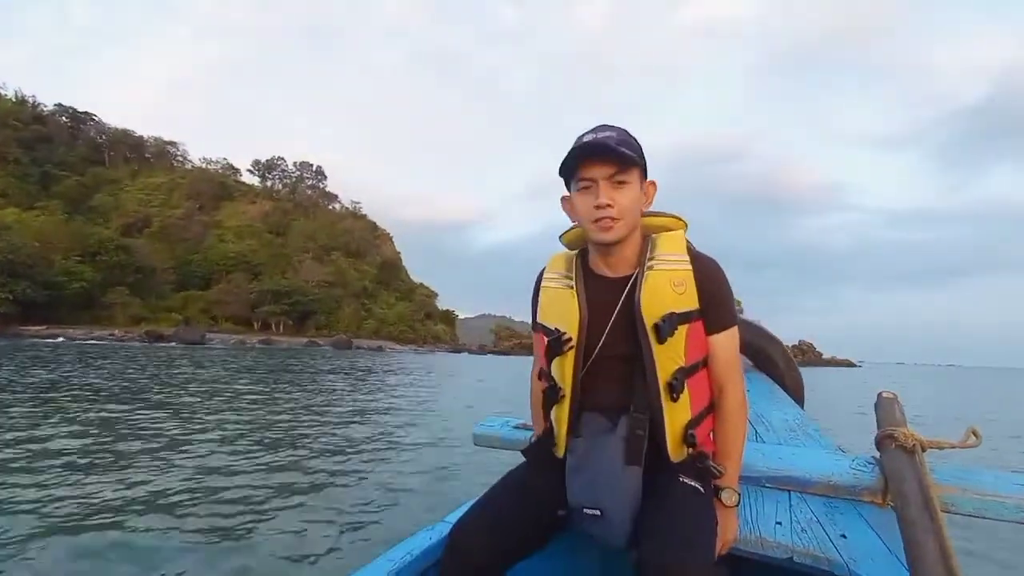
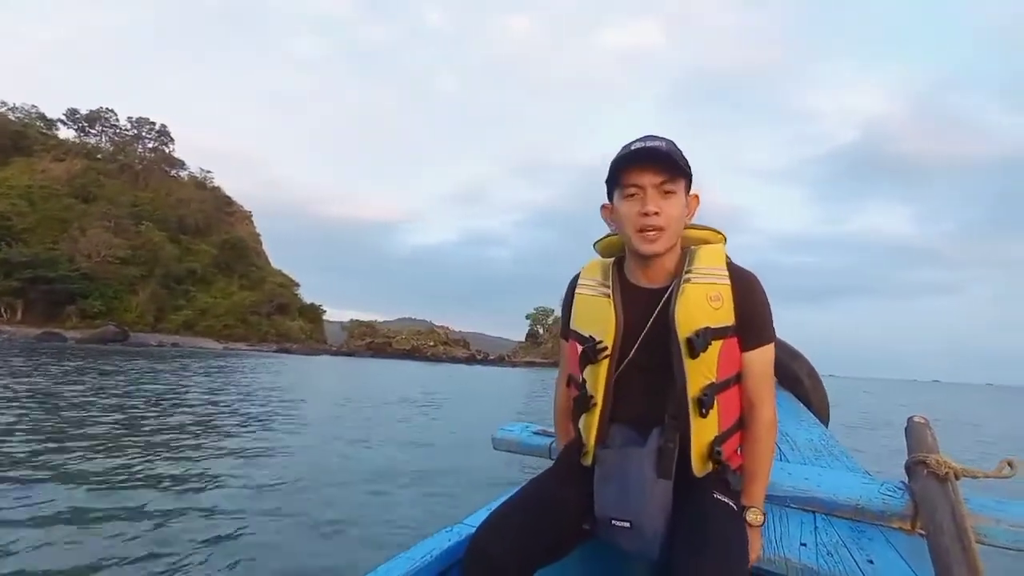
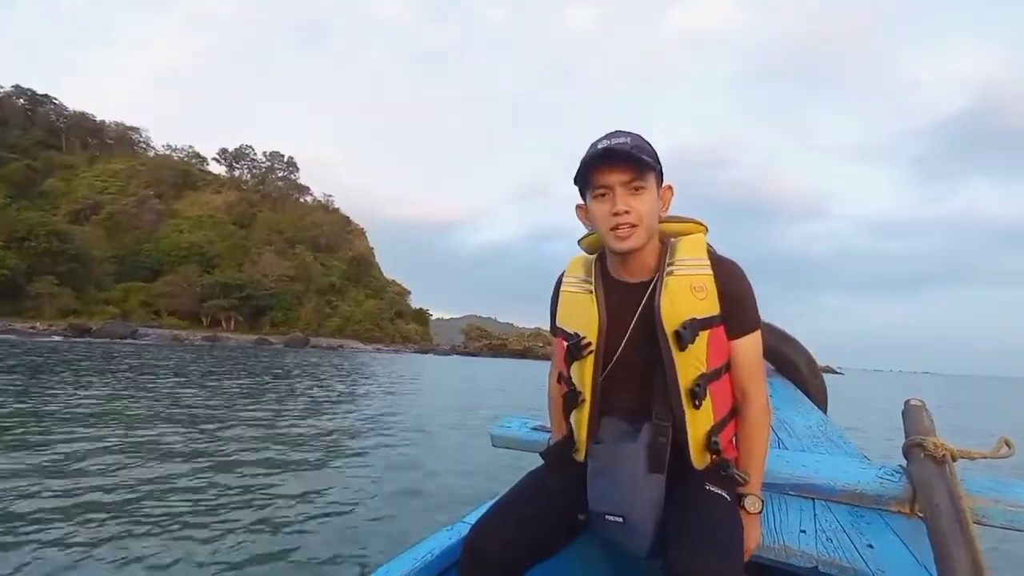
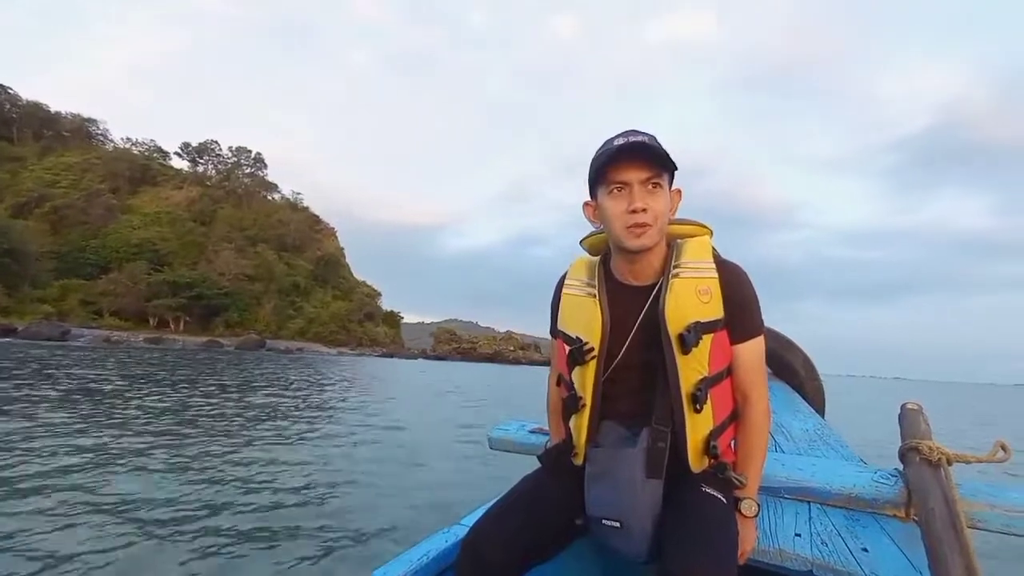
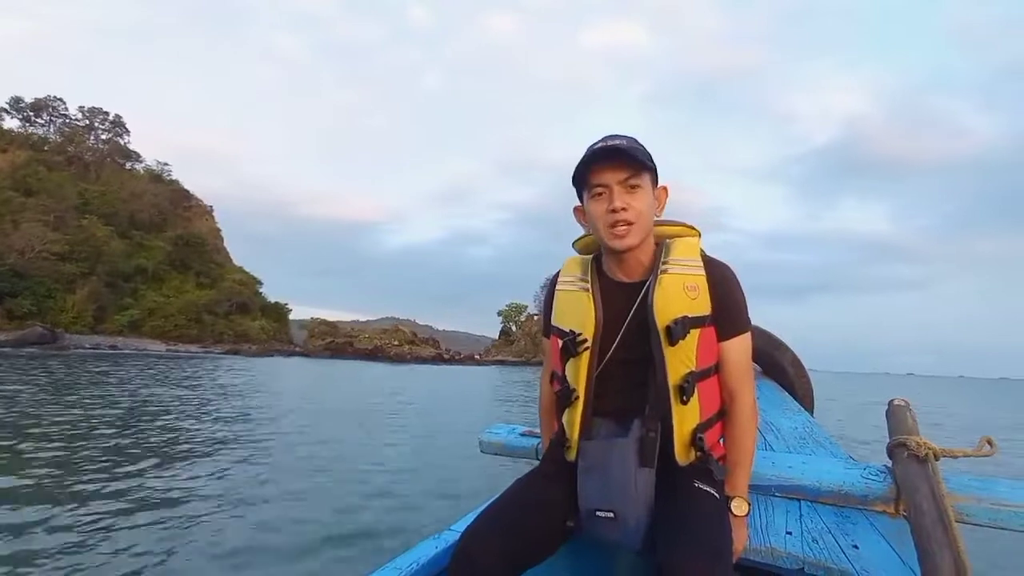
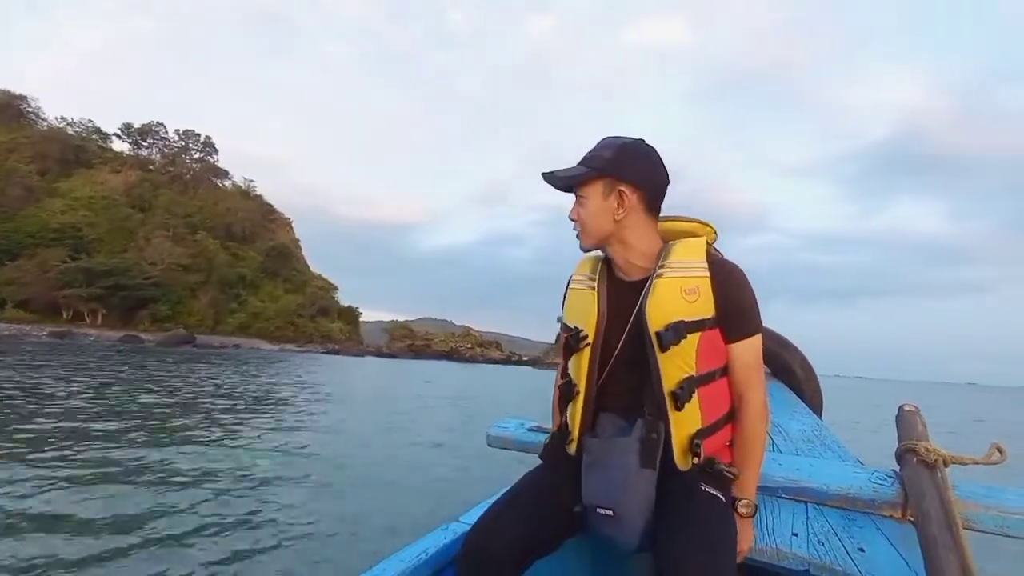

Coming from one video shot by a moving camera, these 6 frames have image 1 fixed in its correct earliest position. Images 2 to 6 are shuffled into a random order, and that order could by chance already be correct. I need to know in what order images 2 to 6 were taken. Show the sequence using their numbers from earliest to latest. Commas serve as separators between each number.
3, 4, 6, 2, 5
